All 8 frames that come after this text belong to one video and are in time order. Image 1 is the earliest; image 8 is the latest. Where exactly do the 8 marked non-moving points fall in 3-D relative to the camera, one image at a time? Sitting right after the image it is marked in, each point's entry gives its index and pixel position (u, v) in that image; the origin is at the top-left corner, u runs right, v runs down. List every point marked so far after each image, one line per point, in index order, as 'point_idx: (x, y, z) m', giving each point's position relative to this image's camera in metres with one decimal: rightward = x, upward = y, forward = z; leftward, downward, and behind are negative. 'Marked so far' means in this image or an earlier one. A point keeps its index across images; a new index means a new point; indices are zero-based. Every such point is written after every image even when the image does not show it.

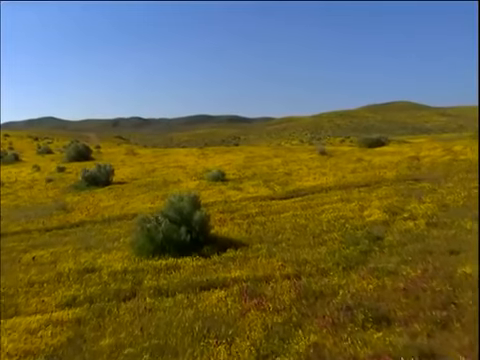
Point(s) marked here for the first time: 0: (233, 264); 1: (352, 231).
0: (-0.2, -2.7, +16.8) m
1: (+4.1, -1.9, +19.1) m
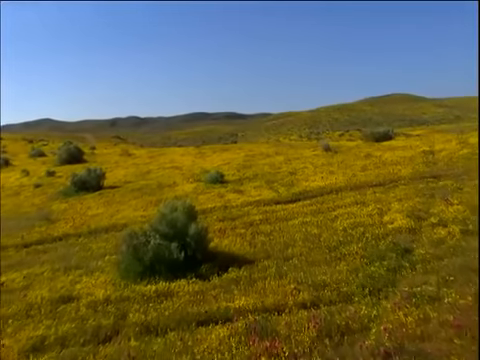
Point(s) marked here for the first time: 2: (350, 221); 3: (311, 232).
0: (-0.1, -2.9, +14.1) m
1: (+4.2, -2.0, +16.3) m
2: (+4.1, -1.5, +19.1) m
3: (+2.5, -1.9, +18.6) m
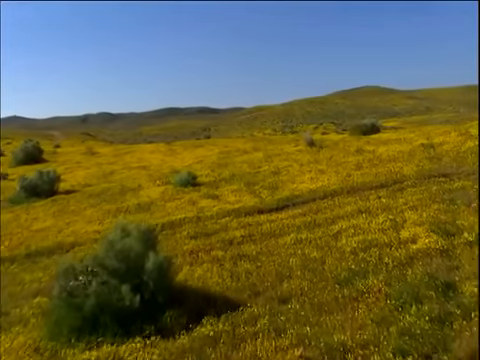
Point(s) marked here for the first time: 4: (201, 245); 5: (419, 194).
0: (-0.5, -3.2, +9.6) m
1: (+3.7, -2.2, +12.0) m
2: (+3.4, -1.7, +14.8) m
3: (+1.9, -2.1, +14.2) m
4: (-1.3, -2.1, +16.9) m
5: (+6.6, -0.5, +19.2) m
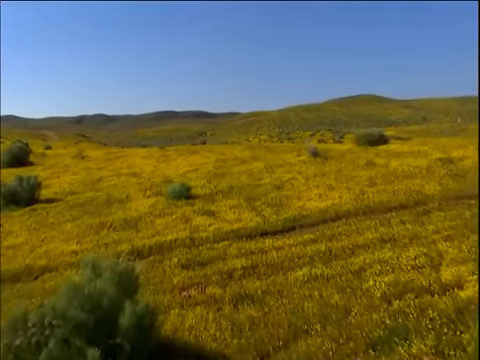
0: (-0.4, -3.7, +6.8) m
1: (+3.8, -2.8, +9.2) m
2: (+3.5, -2.3, +12.0) m
3: (+2.0, -2.7, +11.4) m
4: (-1.2, -2.6, +14.0) m
5: (+6.6, -1.3, +16.4) m
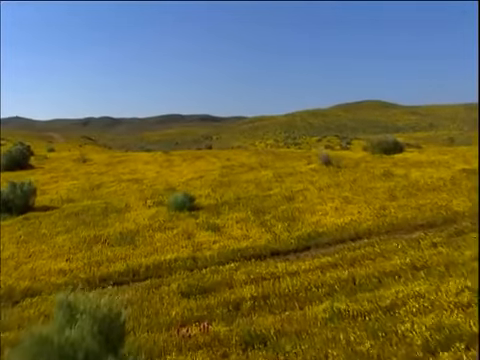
0: (-0.3, -4.0, +4.7) m
1: (+3.9, -3.2, +7.2) m
2: (+3.6, -2.7, +10.0) m
3: (+2.1, -3.0, +9.4) m
4: (-1.0, -3.0, +12.0) m
5: (+6.9, -1.8, +14.3) m
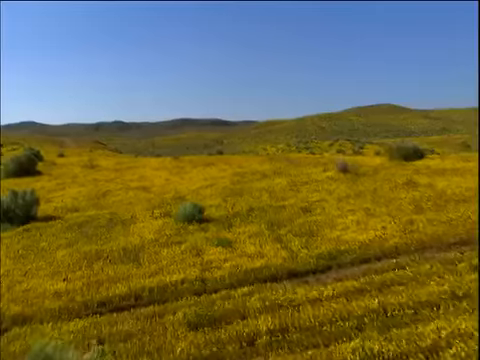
0: (-0.1, -4.3, +3.1) m
1: (+4.1, -3.5, +5.5) m
2: (+3.9, -3.0, +8.3) m
3: (+2.4, -3.4, +7.7) m
4: (-0.7, -3.4, +10.4) m
5: (+7.2, -2.1, +12.6) m
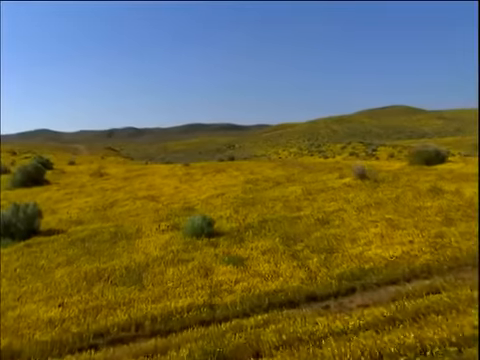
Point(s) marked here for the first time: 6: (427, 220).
0: (0.0, -4.6, +1.5) m
1: (+4.2, -3.7, +3.8) m
2: (+4.1, -3.3, +6.6) m
3: (+2.6, -3.6, +6.1) m
4: (-0.5, -3.7, +8.8) m
5: (+7.5, -2.3, +10.8) m
6: (+6.7, -1.4, +18.7) m
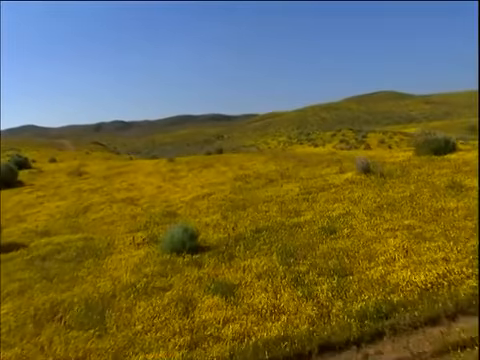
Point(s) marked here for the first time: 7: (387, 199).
0: (0.0, -5.0, -1.9) m
1: (+4.3, -4.0, +0.4) m
2: (+4.0, -3.5, +3.2) m
3: (+2.5, -3.9, +2.7) m
4: (-0.6, -4.0, +5.4) m
5: (+7.3, -2.4, +7.5) m
6: (+6.4, -1.3, +15.3) m
7: (+5.6, -0.7, +19.8) m
